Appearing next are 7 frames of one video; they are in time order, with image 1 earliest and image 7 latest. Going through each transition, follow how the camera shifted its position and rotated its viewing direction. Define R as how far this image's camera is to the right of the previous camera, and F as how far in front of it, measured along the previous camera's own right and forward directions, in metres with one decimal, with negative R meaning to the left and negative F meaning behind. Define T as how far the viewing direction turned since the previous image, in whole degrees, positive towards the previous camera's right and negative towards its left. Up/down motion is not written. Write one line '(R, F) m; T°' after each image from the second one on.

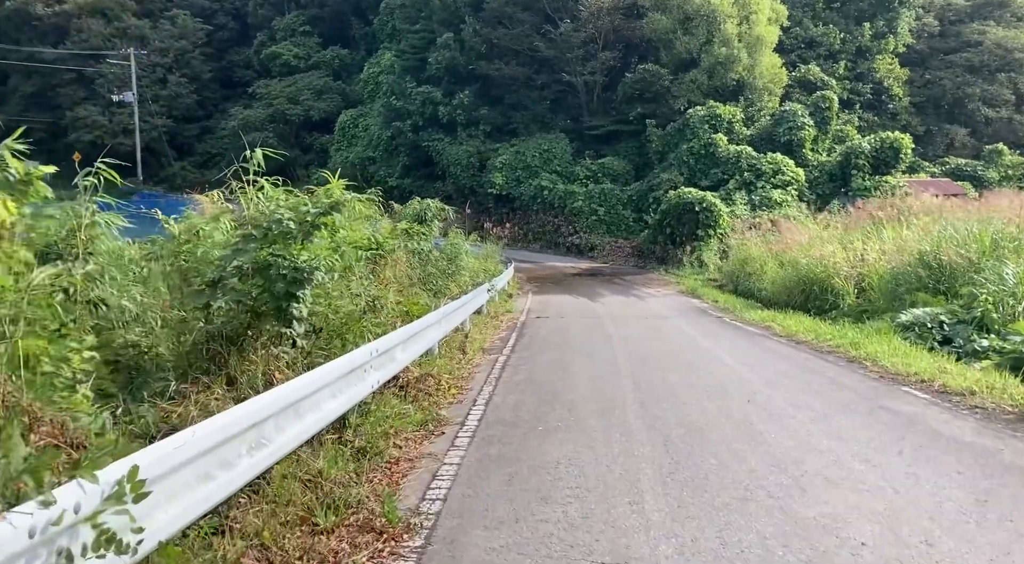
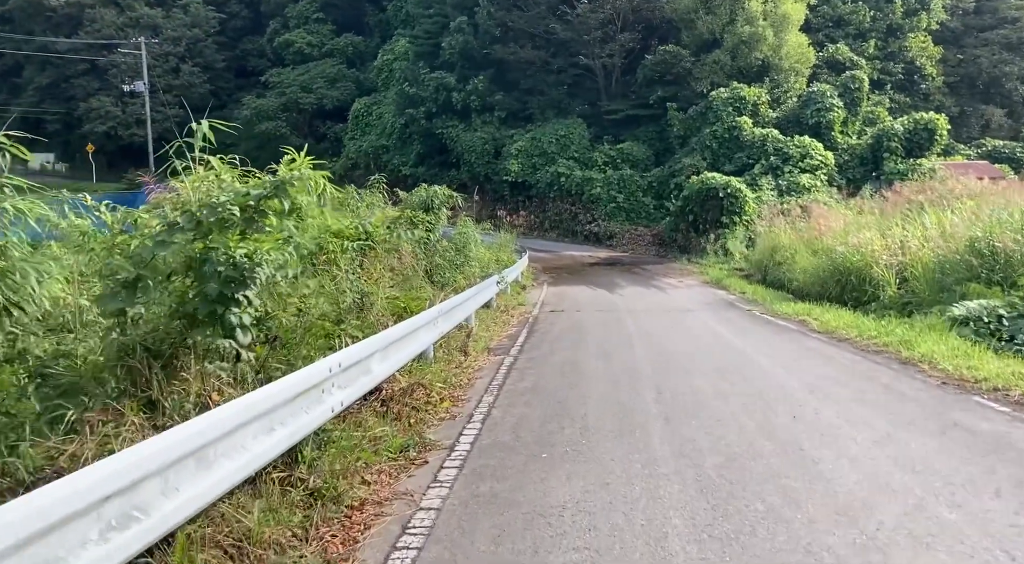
(+0.1, +0.9) m; -2°
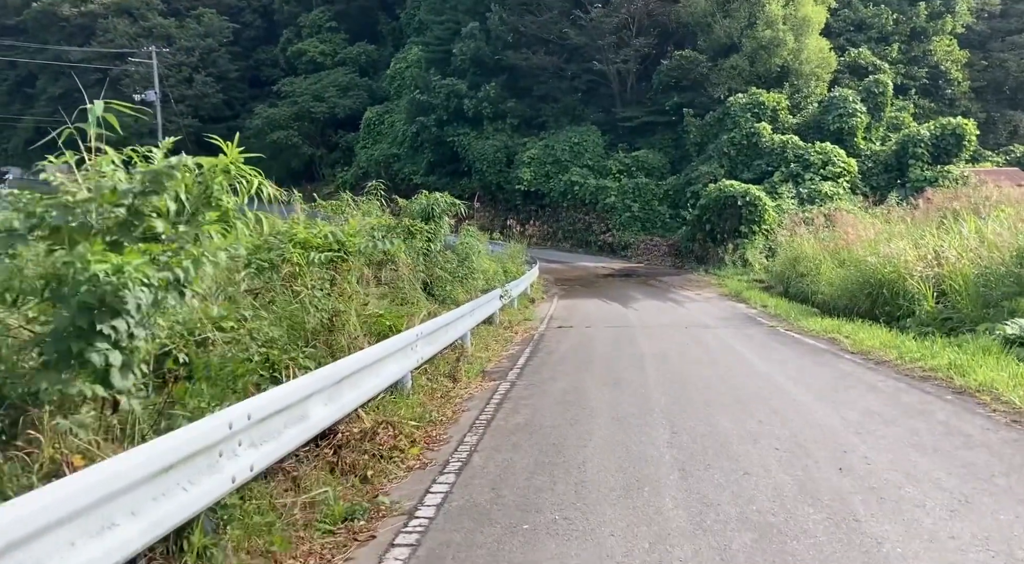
(+0.2, +0.9) m; -1°
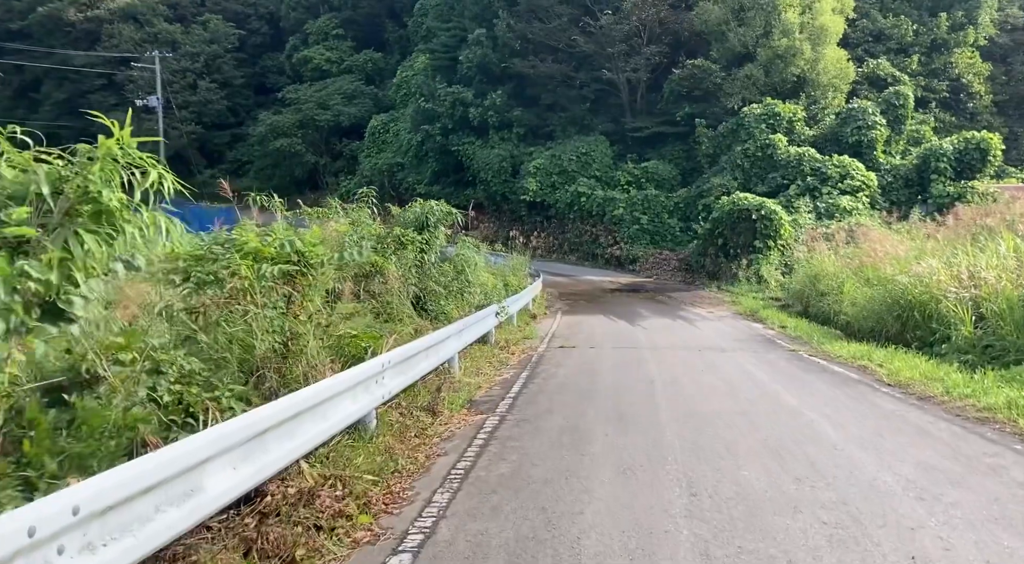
(+0.1, +0.9) m; -1°
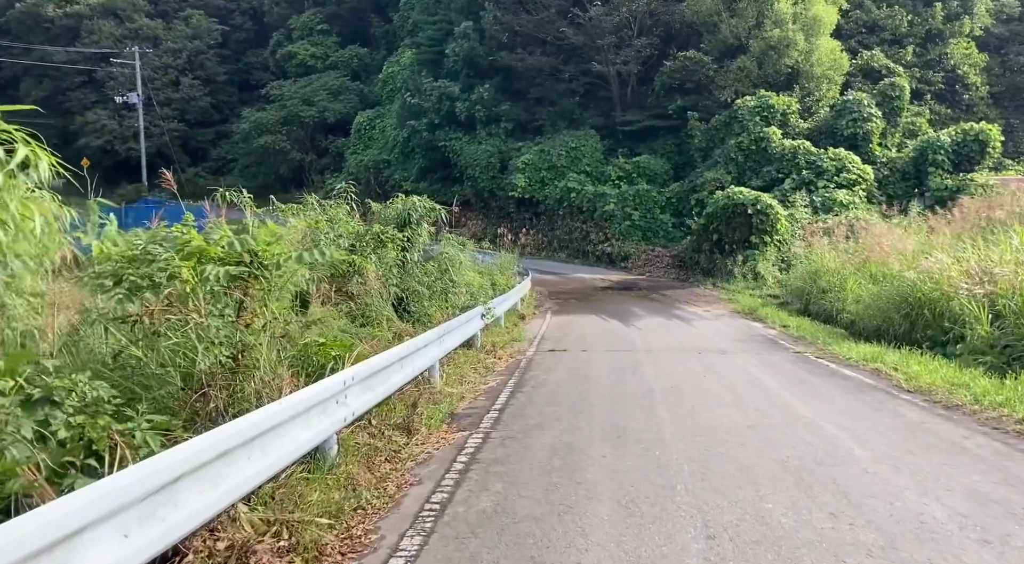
(0.0, +0.7) m; +1°
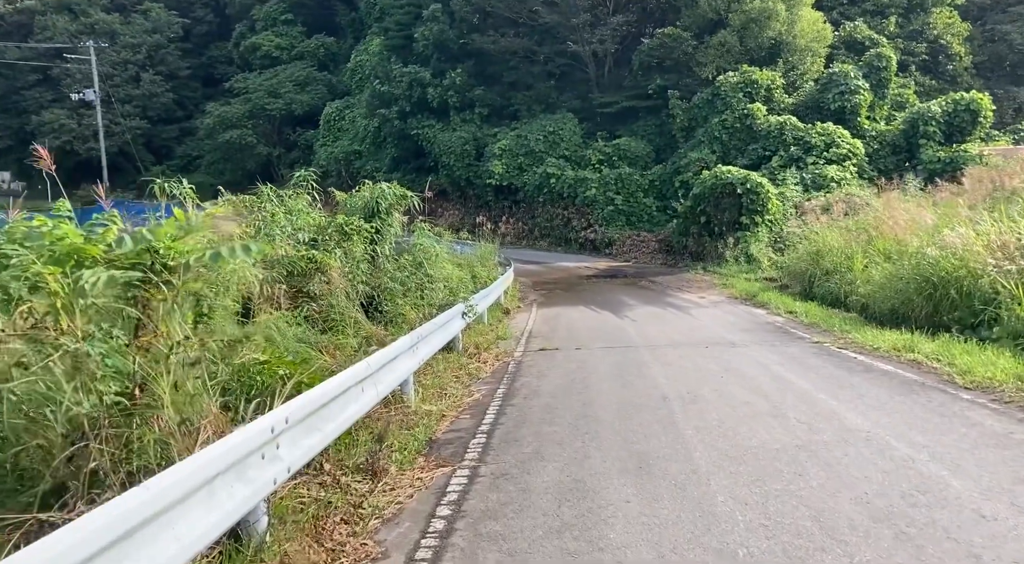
(0.0, +1.1) m; +2°
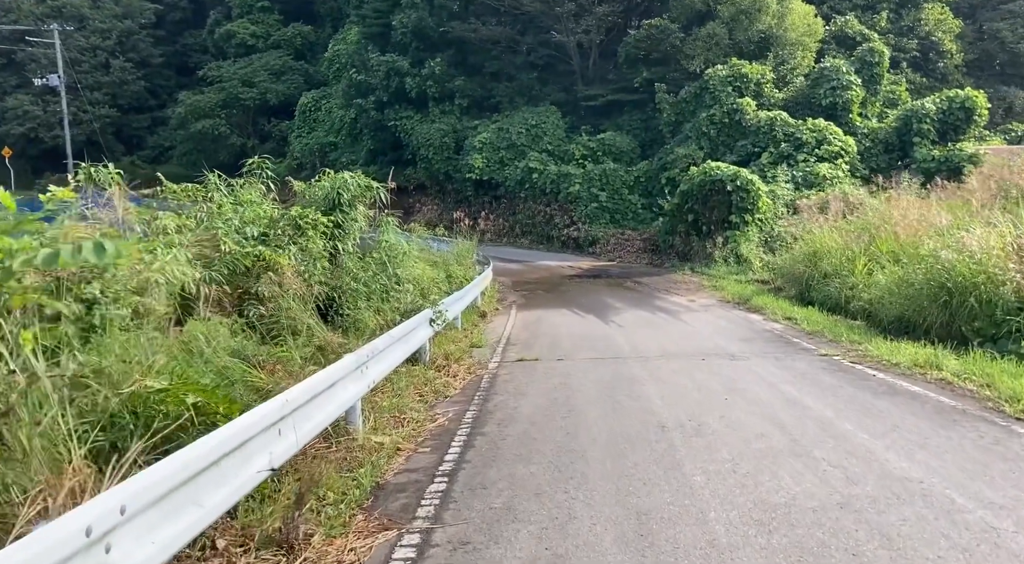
(+0.1, +1.0) m; +1°
